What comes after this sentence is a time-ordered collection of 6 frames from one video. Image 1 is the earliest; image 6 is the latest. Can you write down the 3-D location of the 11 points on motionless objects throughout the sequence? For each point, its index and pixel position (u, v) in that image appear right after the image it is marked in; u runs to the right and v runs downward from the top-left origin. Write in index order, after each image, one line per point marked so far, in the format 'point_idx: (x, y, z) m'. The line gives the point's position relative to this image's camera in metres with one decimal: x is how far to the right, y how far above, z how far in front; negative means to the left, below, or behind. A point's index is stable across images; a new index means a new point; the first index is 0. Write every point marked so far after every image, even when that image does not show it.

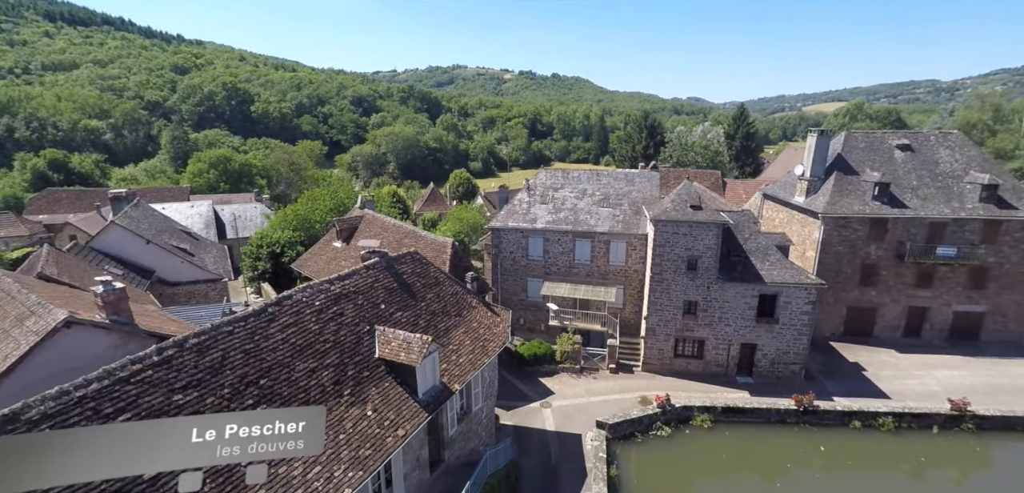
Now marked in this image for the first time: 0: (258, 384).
0: (-5.1, -2.7, +9.8) m
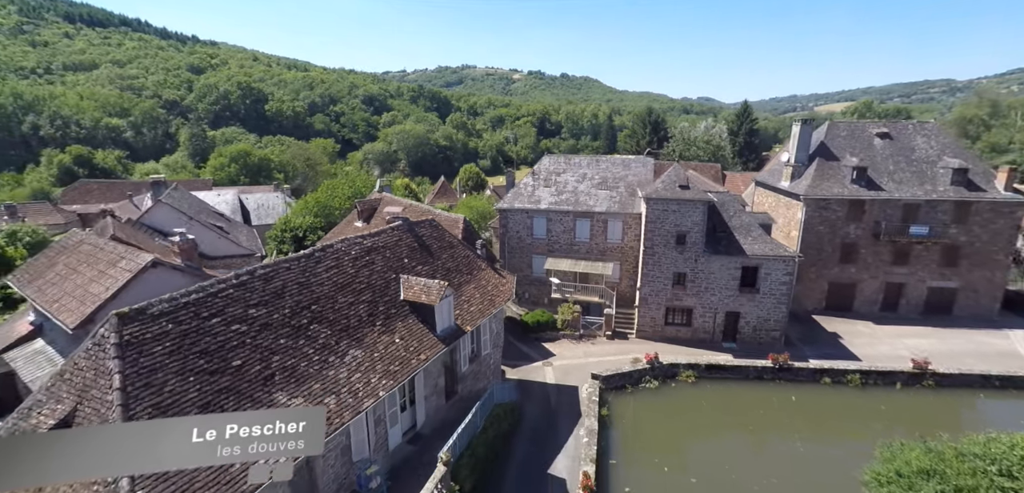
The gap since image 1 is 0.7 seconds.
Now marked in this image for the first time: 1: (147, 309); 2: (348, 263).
0: (-5.0, -1.5, +12.2) m
1: (-7.3, -1.3, +9.8) m
2: (-4.6, -0.4, +14.1) m
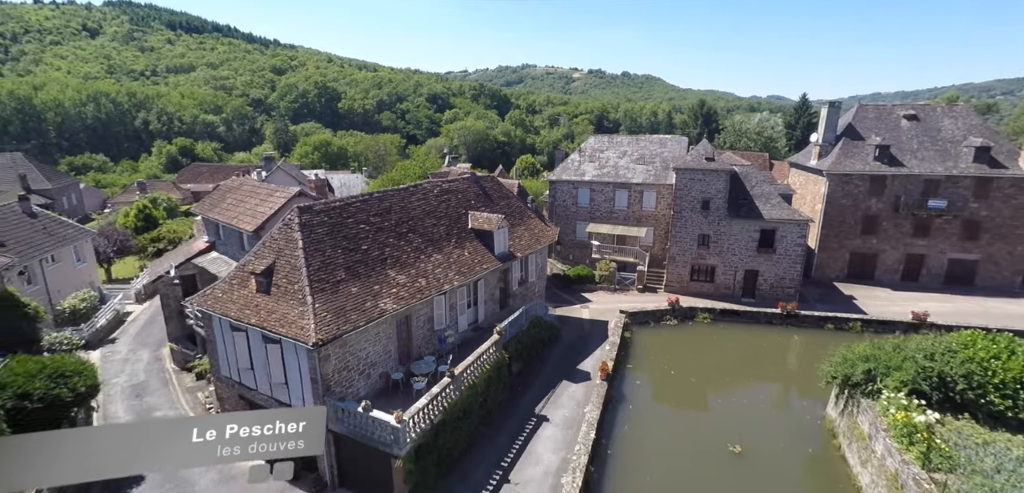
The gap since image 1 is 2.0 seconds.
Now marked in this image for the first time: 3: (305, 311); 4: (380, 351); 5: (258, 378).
0: (-3.7, +0.8, +17.2) m
1: (-6.2, +1.2, +15.1) m
2: (-3.0, +1.9, +19.0) m
3: (-5.4, -1.7, +12.9) m
4: (-3.9, -3.1, +14.3) m
5: (-7.4, -3.8, +14.1) m
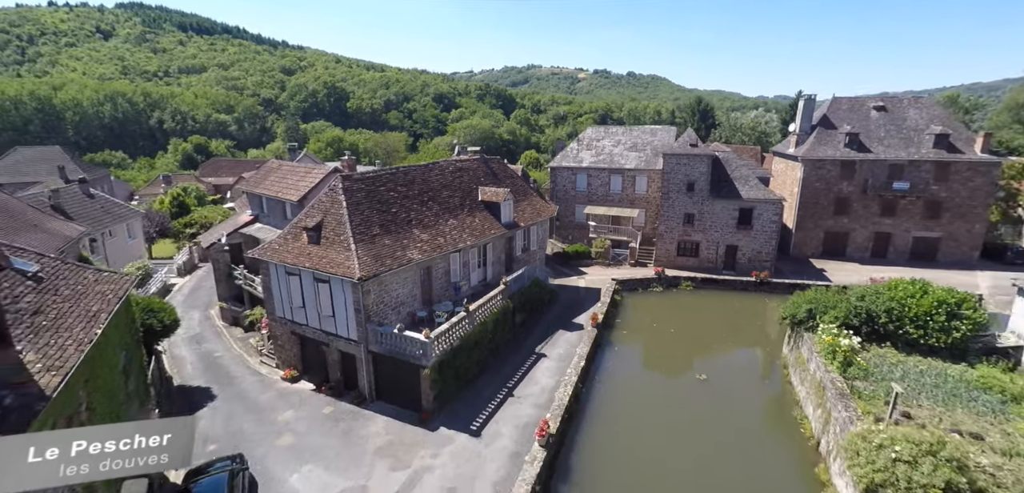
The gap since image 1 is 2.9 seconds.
0: (-3.5, +2.2, +20.4) m
1: (-6.0, +2.6, +18.3) m
2: (-2.9, +3.3, +22.2) m
3: (-5.3, -0.3, +16.1) m
4: (-3.8, -1.7, +17.5) m
5: (-7.2, -2.4, +17.3) m
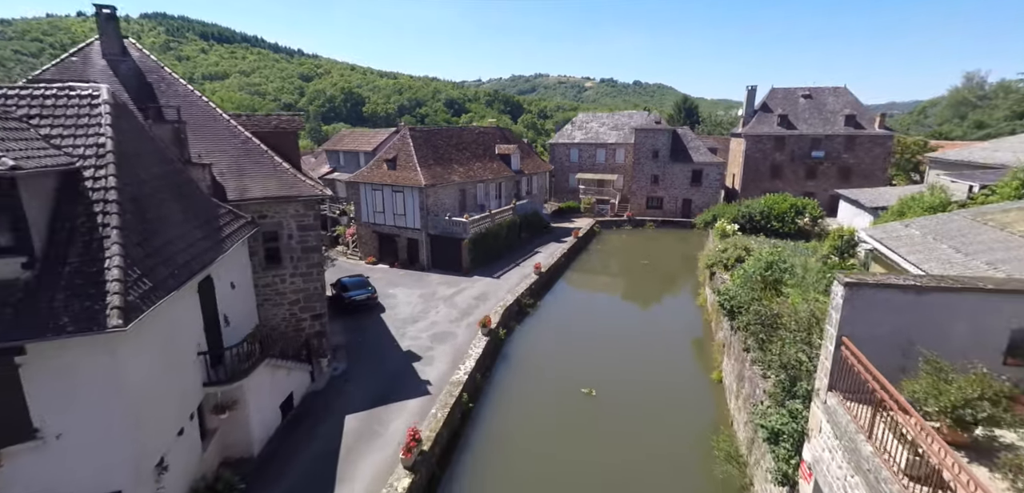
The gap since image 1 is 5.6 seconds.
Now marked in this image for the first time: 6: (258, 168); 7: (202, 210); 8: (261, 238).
0: (-3.0, +6.2, +29.8) m
1: (-5.6, +6.6, +27.8) m
2: (-2.4, +7.3, +31.6) m
3: (-4.9, +3.8, +25.5) m
4: (-3.4, +2.4, +26.9) m
5: (-6.8, +1.7, +26.7) m
6: (-7.1, +2.2, +13.6) m
7: (-6.7, +0.8, +10.5) m
8: (-6.9, +0.2, +13.5) m
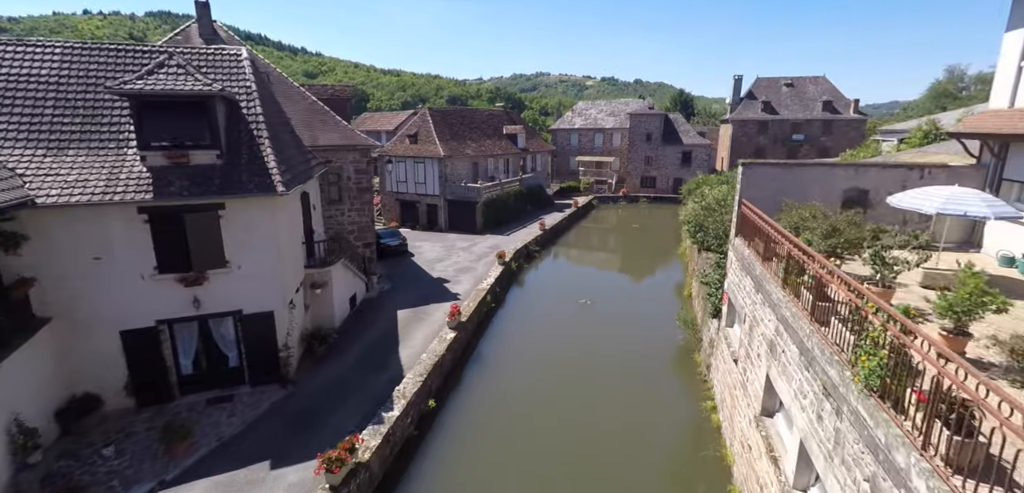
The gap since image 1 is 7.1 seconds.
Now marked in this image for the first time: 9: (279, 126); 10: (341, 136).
0: (-2.6, +8.4, +33.4) m
1: (-5.1, +8.8, +31.4) m
2: (-1.9, +9.4, +35.2) m
3: (-4.5, +5.9, +29.1) m
4: (-2.9, +4.5, +30.5) m
5: (-6.4, +3.8, +30.3) m
6: (-6.7, +4.3, +17.2) m
7: (-6.2, +3.0, +14.1) m
8: (-6.5, +2.4, +17.1) m
9: (-6.2, +3.2, +13.0) m
10: (-6.0, +3.9, +17.1) m
